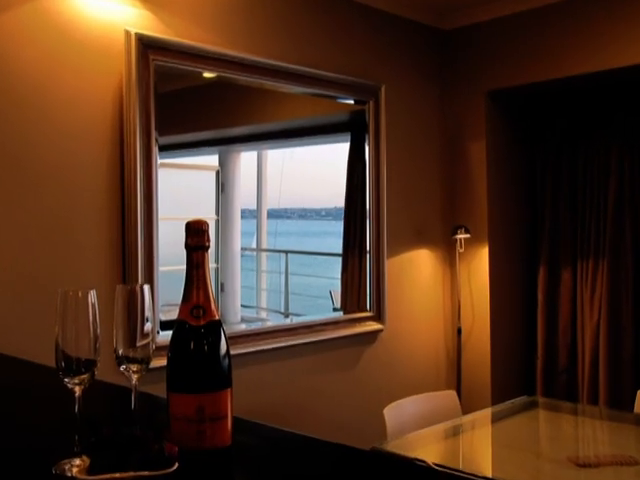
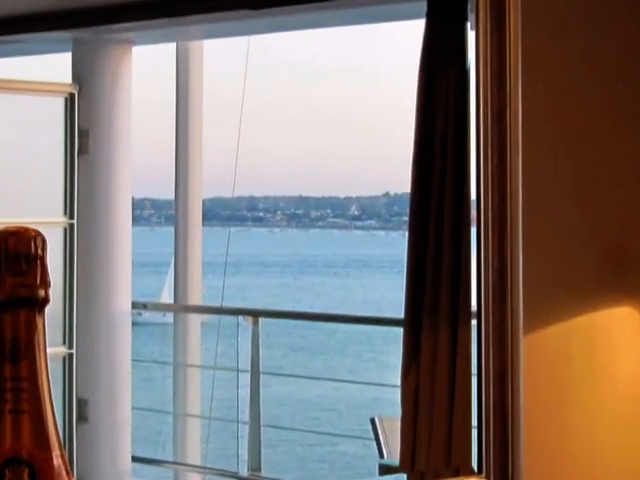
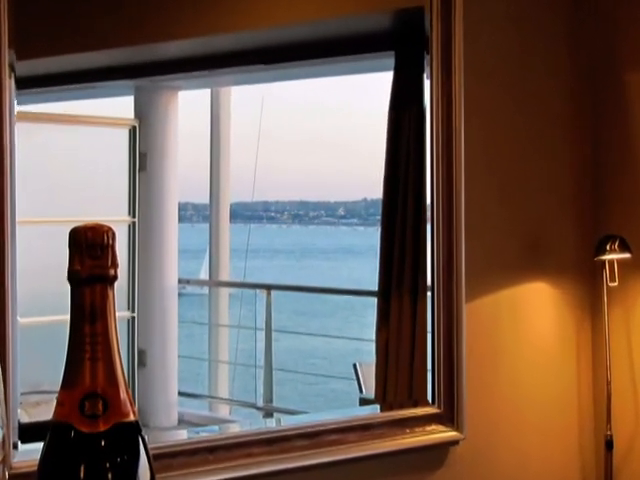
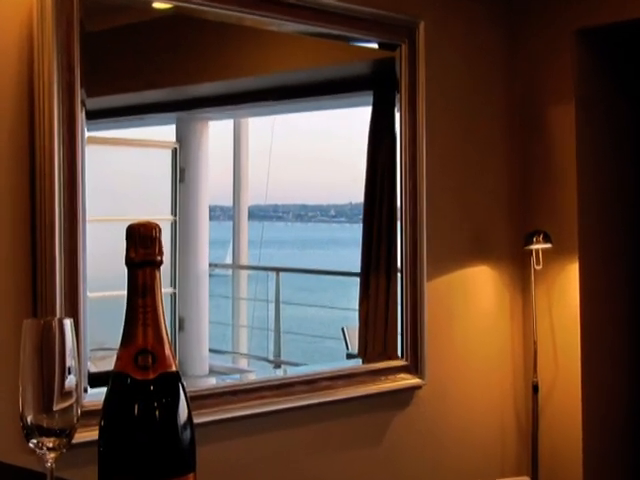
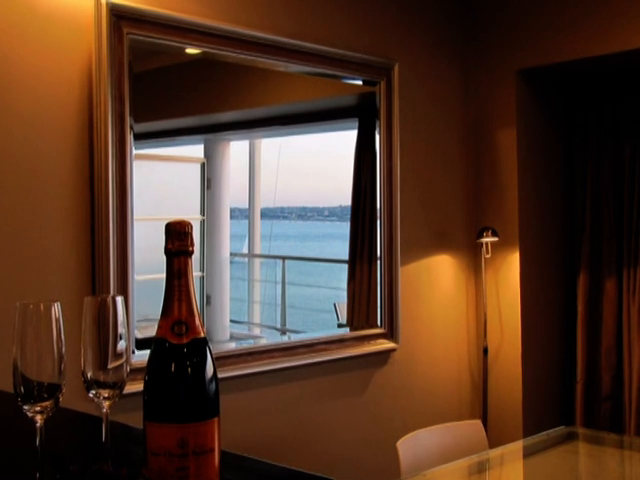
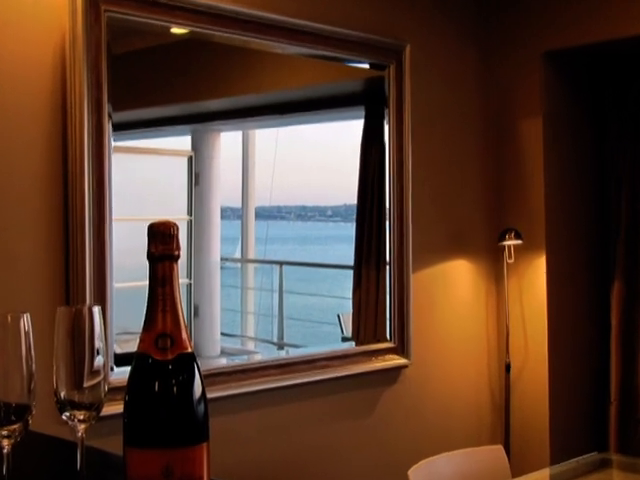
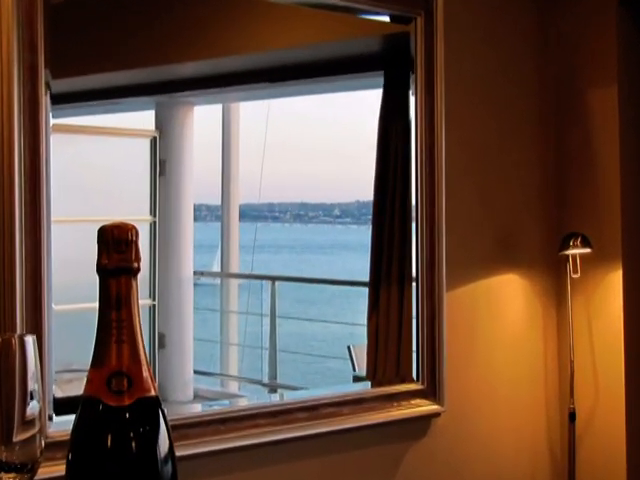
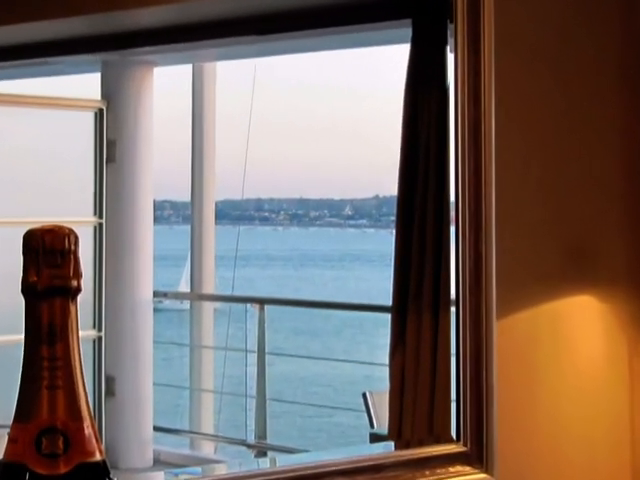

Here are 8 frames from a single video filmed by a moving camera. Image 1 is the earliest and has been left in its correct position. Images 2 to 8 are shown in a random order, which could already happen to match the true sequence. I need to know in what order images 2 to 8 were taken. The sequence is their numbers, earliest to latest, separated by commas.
5, 6, 4, 7, 3, 8, 2
